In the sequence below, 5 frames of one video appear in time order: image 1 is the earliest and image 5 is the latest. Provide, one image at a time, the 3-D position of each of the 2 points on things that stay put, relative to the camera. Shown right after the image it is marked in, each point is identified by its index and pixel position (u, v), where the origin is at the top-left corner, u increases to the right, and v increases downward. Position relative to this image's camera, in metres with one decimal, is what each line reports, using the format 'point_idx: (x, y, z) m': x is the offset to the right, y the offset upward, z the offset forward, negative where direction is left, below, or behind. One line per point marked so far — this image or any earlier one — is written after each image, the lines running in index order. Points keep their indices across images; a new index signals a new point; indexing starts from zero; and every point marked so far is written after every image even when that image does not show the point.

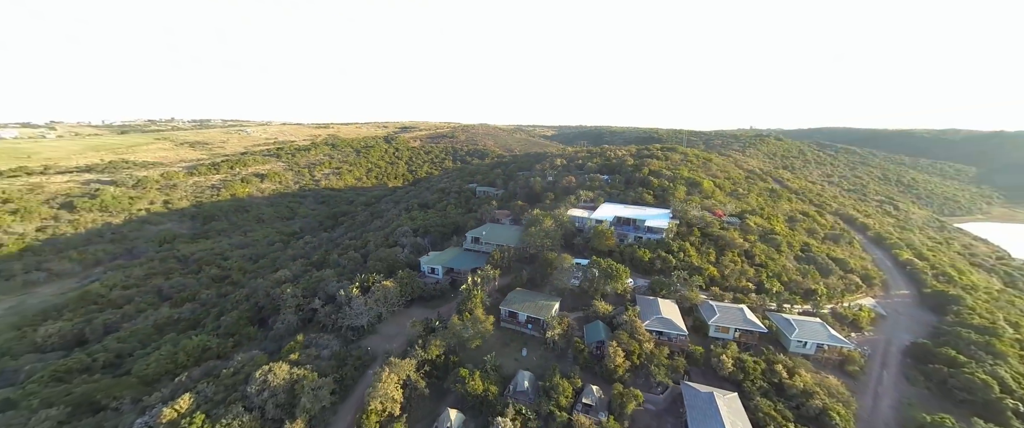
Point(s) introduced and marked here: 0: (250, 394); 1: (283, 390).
0: (-11.0, -7.9, +15.0) m
1: (-9.8, -7.8, +15.2) m
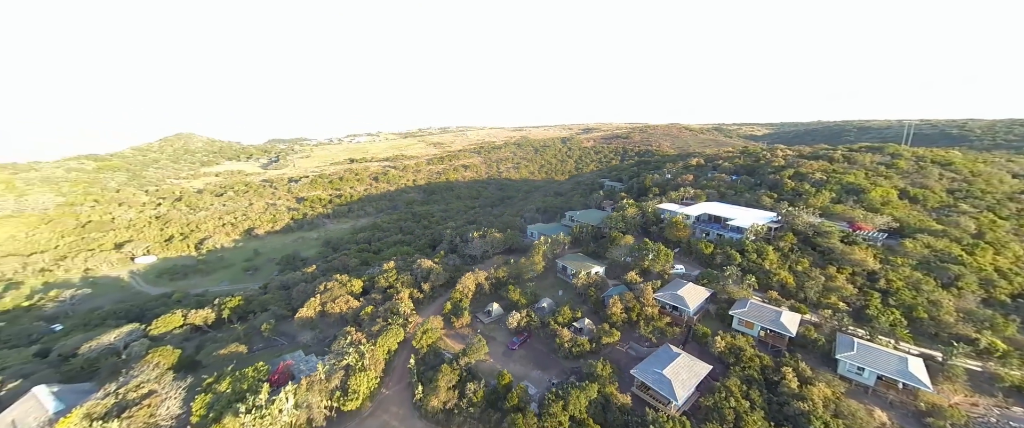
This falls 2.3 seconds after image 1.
0: (-8.8, -5.1, +31.5) m
1: (-7.6, -5.1, +31.0) m
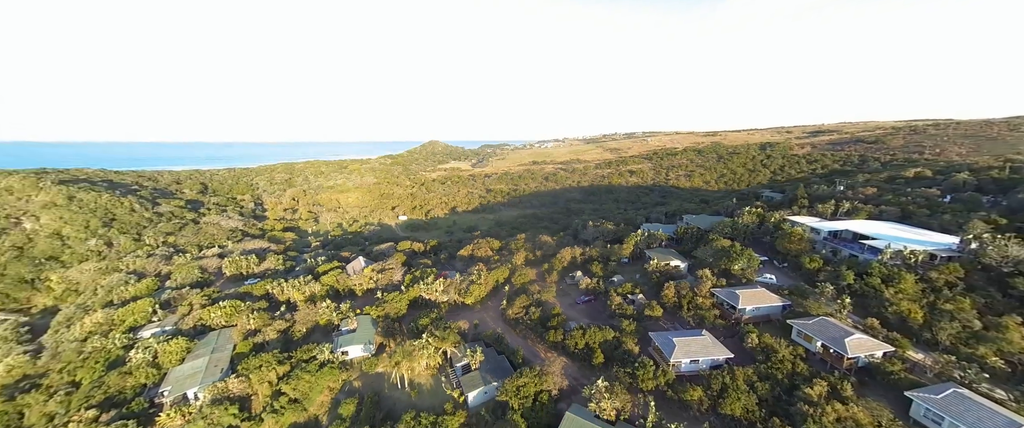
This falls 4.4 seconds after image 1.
0: (+3.1, -3.6, +43.9) m
1: (+3.8, -3.7, +42.9) m
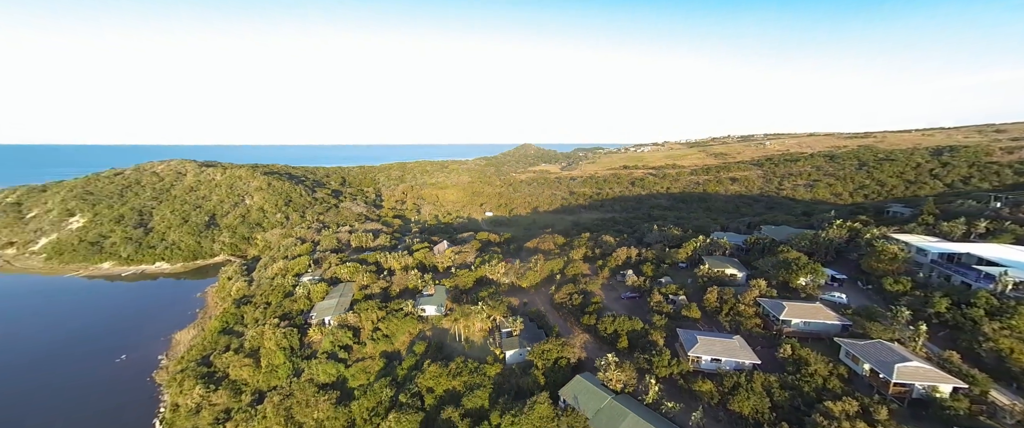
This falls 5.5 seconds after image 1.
0: (+11.7, -3.7, +46.9) m
1: (+12.1, -3.9, +45.7) m
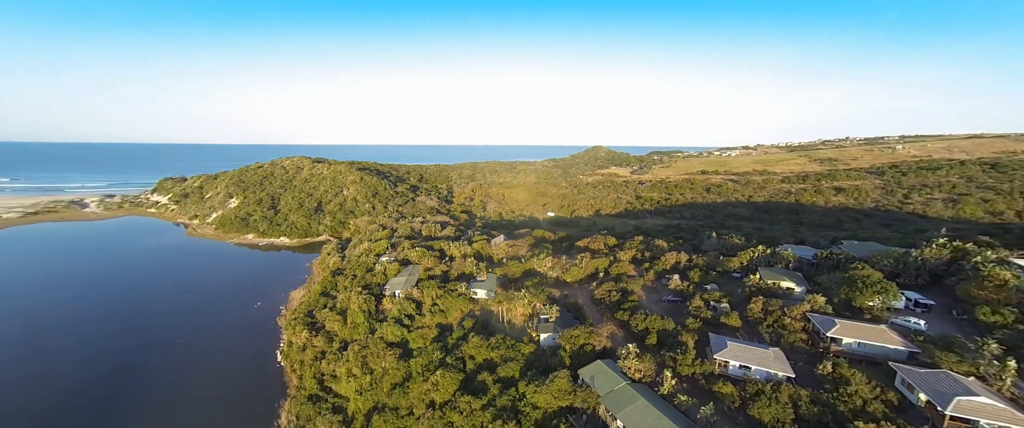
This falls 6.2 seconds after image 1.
0: (+19.0, -4.3, +46.9) m
1: (+19.1, -4.4, +45.7) m
